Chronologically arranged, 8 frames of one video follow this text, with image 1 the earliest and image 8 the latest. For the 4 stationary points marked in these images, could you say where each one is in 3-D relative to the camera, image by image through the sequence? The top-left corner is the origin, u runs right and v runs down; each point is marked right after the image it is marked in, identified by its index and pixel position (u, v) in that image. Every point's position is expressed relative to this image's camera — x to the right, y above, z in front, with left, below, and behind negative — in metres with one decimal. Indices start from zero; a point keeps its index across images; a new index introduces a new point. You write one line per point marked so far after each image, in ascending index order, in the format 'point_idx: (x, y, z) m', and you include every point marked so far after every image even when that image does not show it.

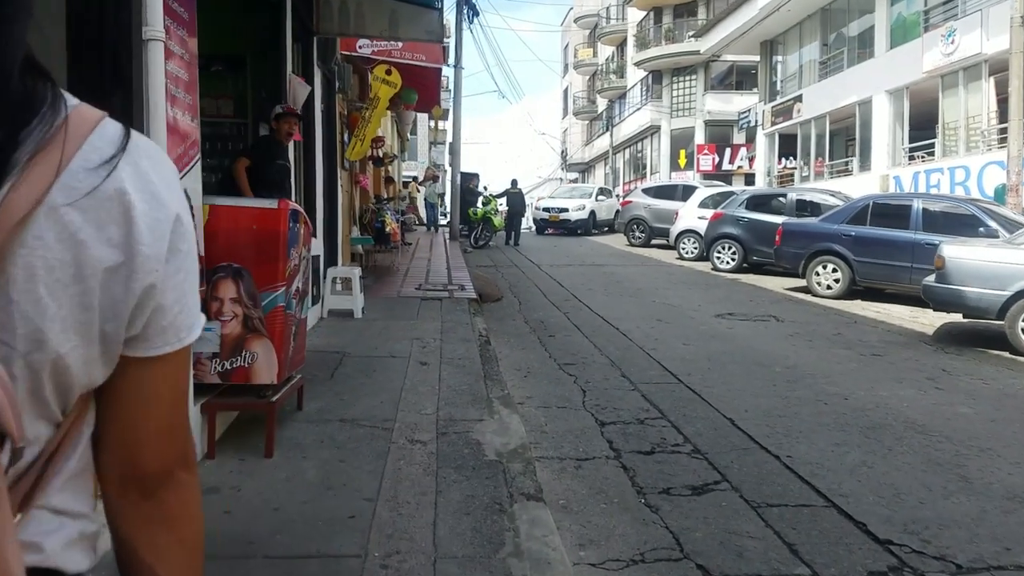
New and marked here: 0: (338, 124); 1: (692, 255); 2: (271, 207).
0: (-2.2, +2.1, +9.6) m
1: (+4.1, +0.8, +17.4) m
2: (-1.3, +0.4, +4.1) m
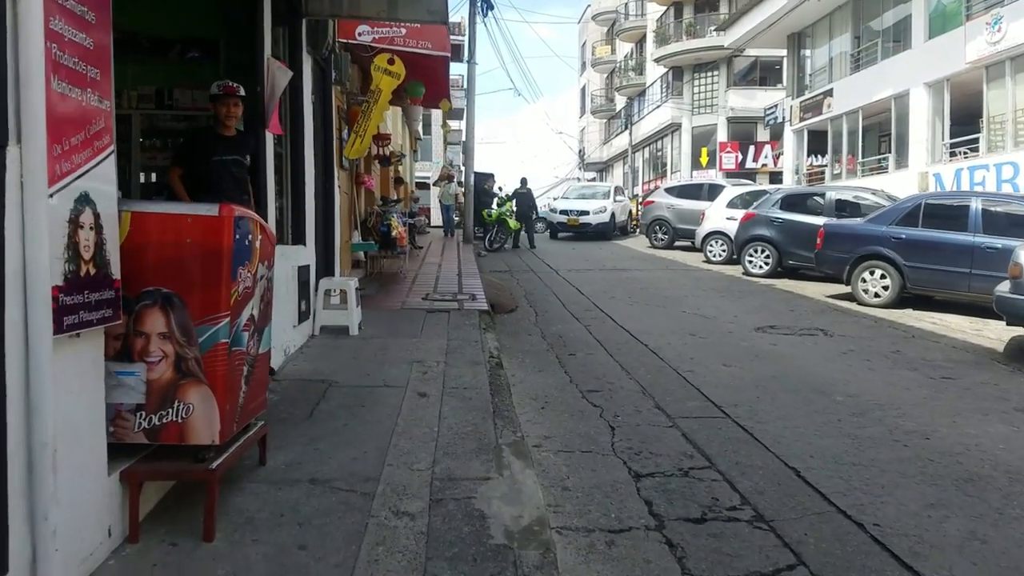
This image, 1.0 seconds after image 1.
0: (-2.0, +1.9, +8.7) m
1: (+4.4, +0.6, +16.4) m
2: (-1.2, +0.3, +3.1) m
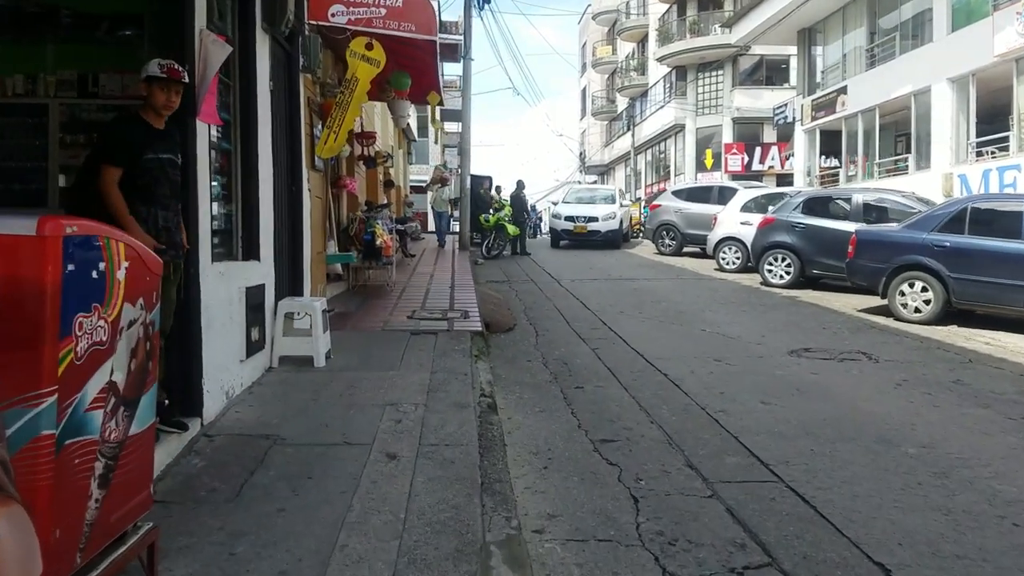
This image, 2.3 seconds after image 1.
0: (-2.1, +1.8, +7.6) m
1: (+4.4, +0.4, +15.2) m
2: (-1.3, +0.1, +2.0) m
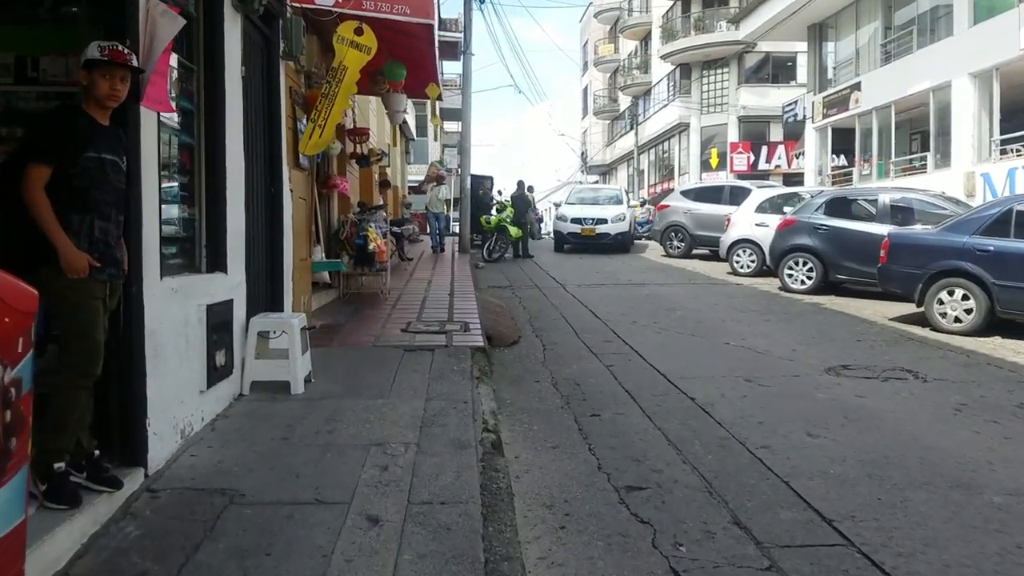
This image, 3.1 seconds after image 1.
0: (-2.0, +1.6, +6.8) m
1: (+4.5, +0.3, +14.4) m
2: (-1.2, 0.0, +1.2) m
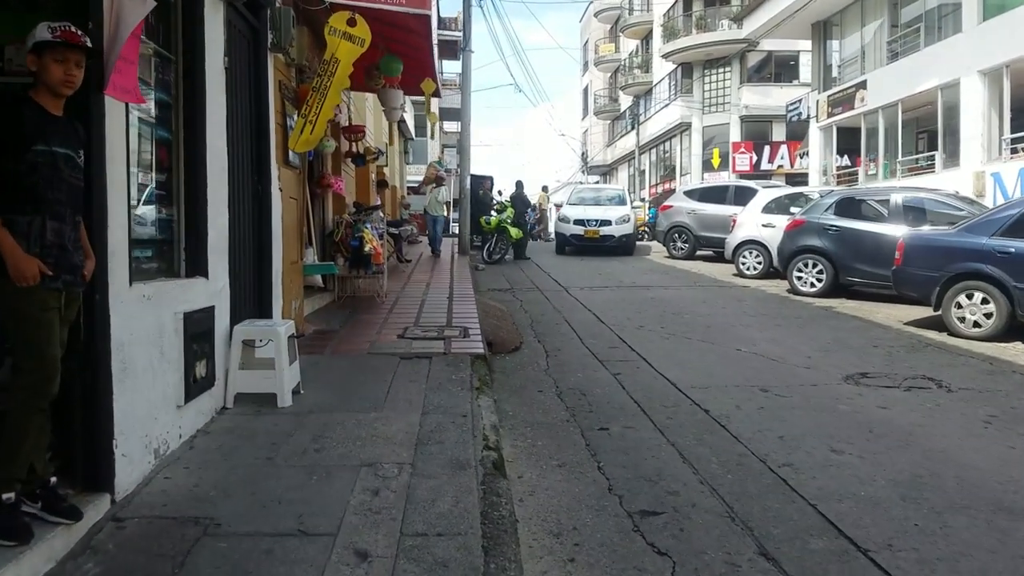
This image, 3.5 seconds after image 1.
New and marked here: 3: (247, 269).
0: (-2.0, +1.6, +6.5) m
1: (+4.5, +0.3, +14.1) m
2: (-1.2, 0.0, +0.9) m
3: (-2.0, +0.1, +5.7) m
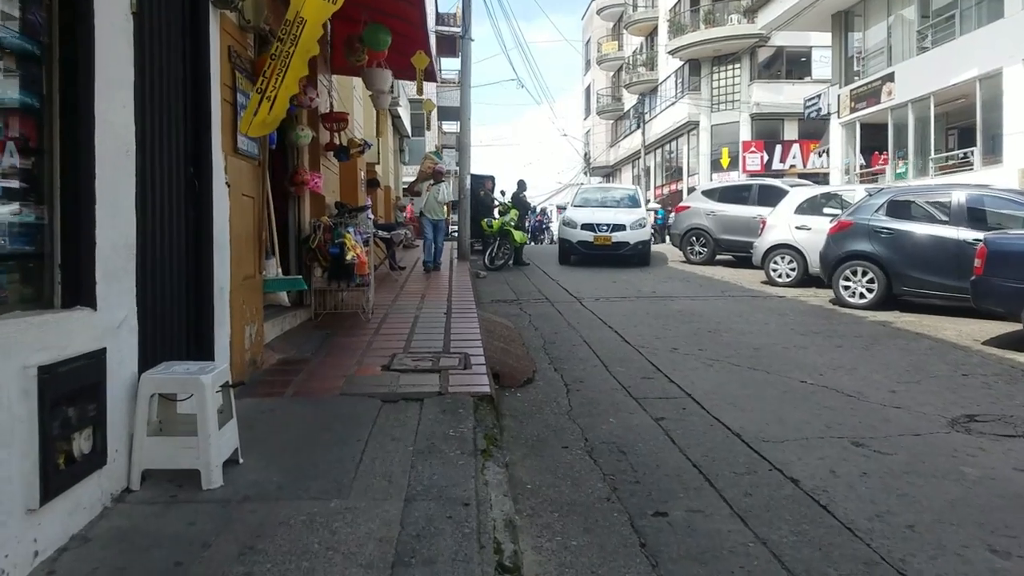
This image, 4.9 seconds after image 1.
0: (-1.9, +1.5, +5.0) m
1: (+4.6, +0.1, +12.7) m
2: (-1.1, -0.1, -0.6) m
3: (-1.9, 0.0, +4.3) m
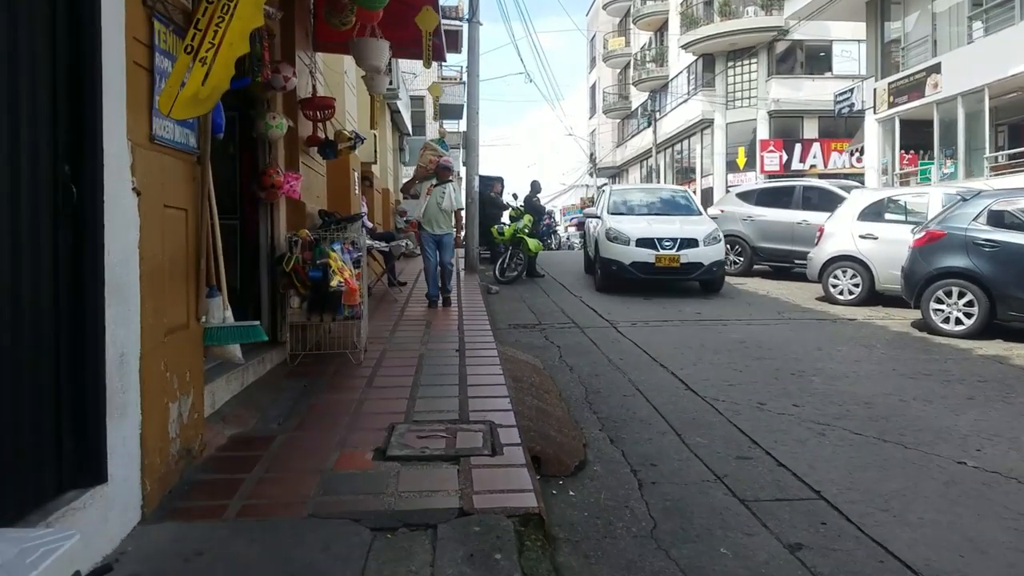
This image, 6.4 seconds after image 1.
0: (-1.7, +1.2, +3.3) m
1: (+4.8, -0.1, +10.9) m
2: (-0.8, -0.4, -2.3) m
3: (-1.6, -0.3, +2.5) m
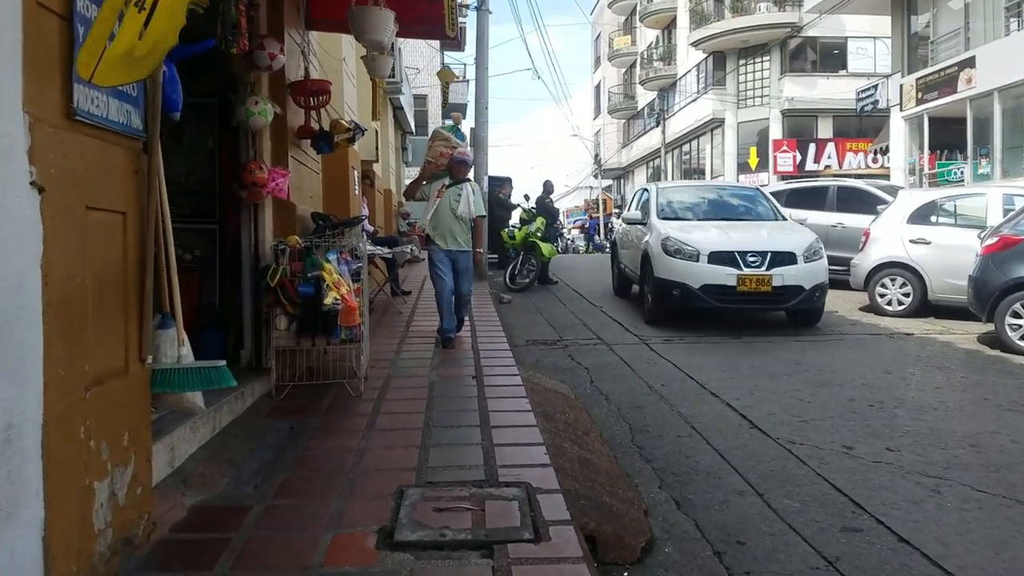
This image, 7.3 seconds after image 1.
0: (-1.5, +1.1, +2.3) m
1: (+5.0, -0.3, +9.9) m
2: (-0.7, -0.5, -3.3) m
3: (-1.4, -0.4, +1.5) m
